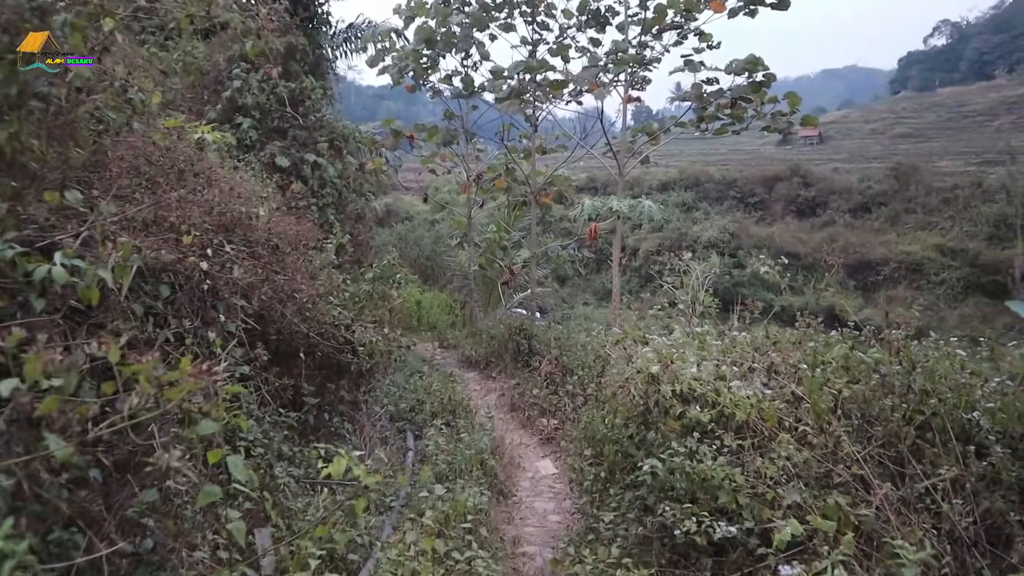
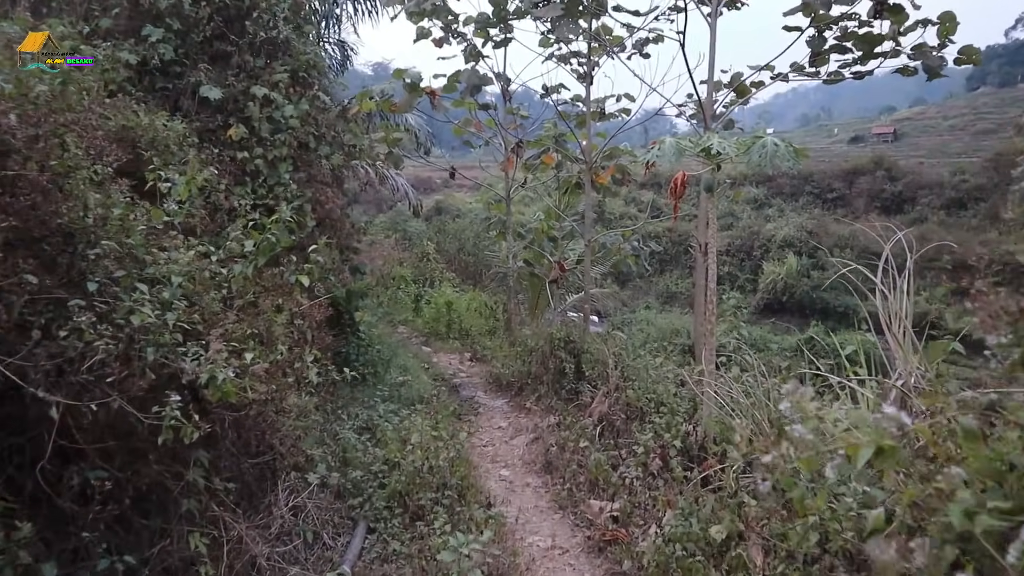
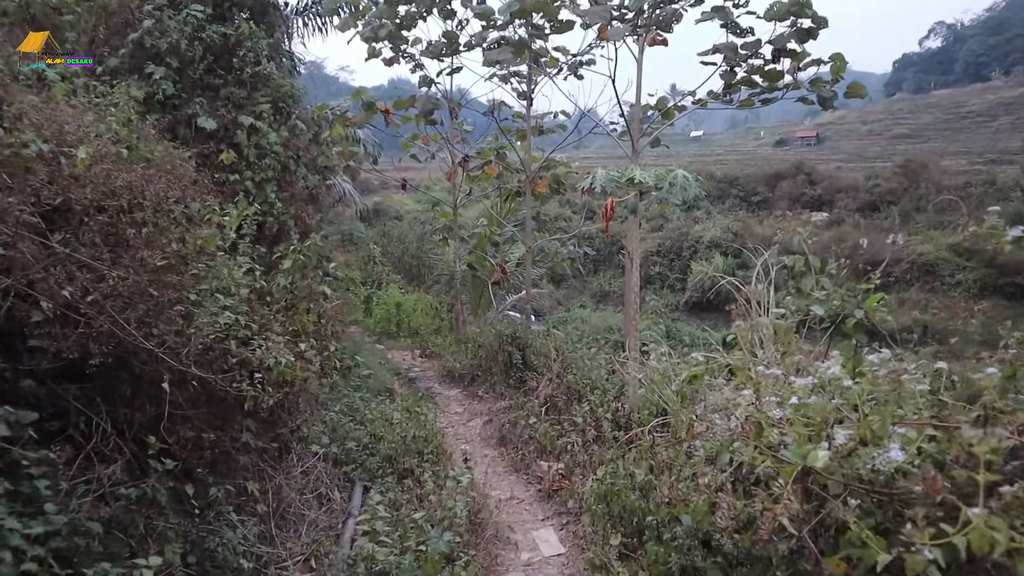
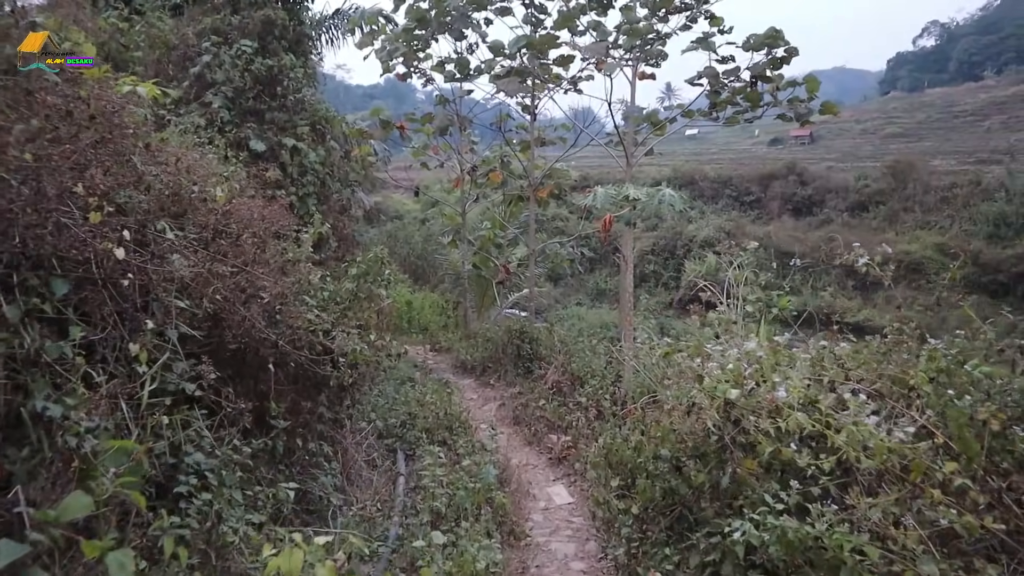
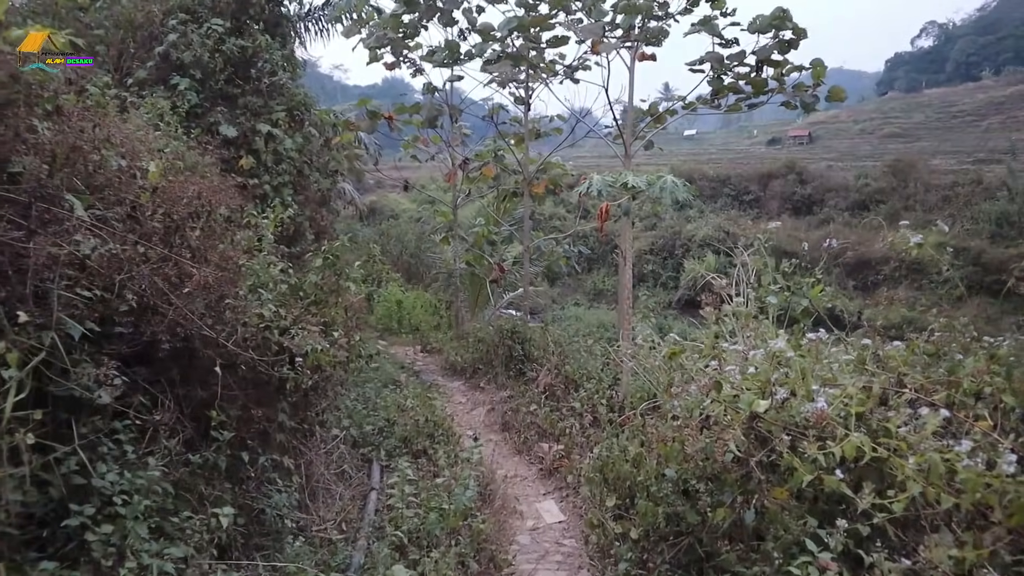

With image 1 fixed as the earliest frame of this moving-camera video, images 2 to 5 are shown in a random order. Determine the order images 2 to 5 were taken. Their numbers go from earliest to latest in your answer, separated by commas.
4, 5, 3, 2
